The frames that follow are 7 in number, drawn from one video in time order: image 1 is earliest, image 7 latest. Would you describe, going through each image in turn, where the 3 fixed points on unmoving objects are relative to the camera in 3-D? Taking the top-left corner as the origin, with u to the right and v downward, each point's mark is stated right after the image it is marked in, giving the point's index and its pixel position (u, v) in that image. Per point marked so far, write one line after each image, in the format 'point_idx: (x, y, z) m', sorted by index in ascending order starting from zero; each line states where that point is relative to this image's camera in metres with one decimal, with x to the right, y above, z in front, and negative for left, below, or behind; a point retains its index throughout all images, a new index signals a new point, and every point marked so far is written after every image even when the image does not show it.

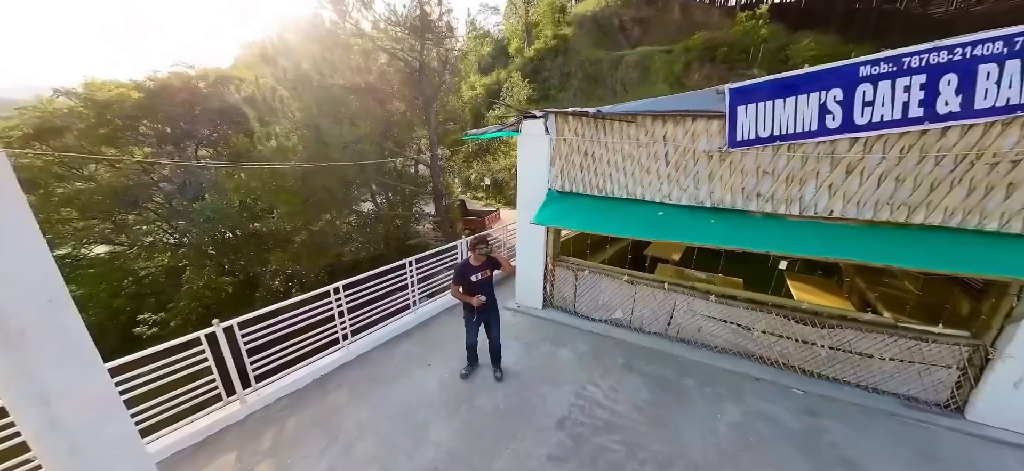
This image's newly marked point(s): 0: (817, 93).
0: (+2.6, +1.3, +3.2) m
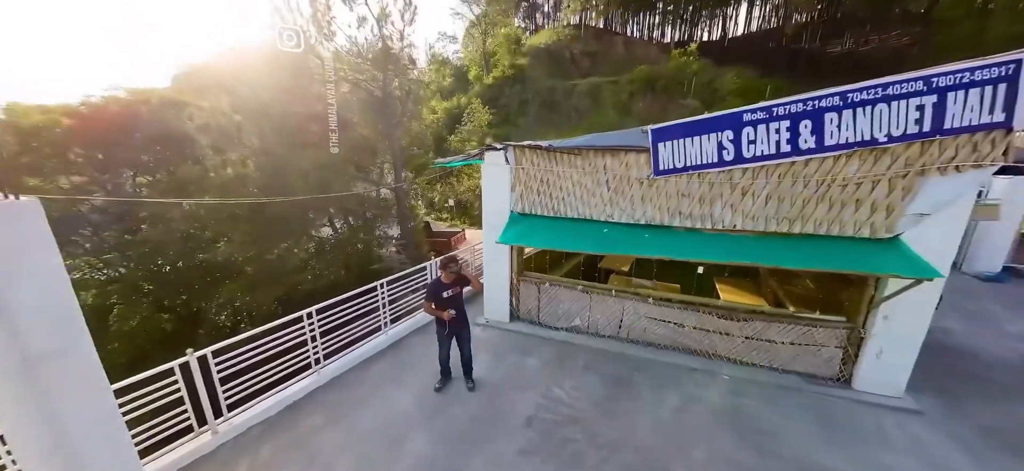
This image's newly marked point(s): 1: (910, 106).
0: (+2.2, +1.1, +3.9) m
1: (+3.6, +1.2, +3.3) m
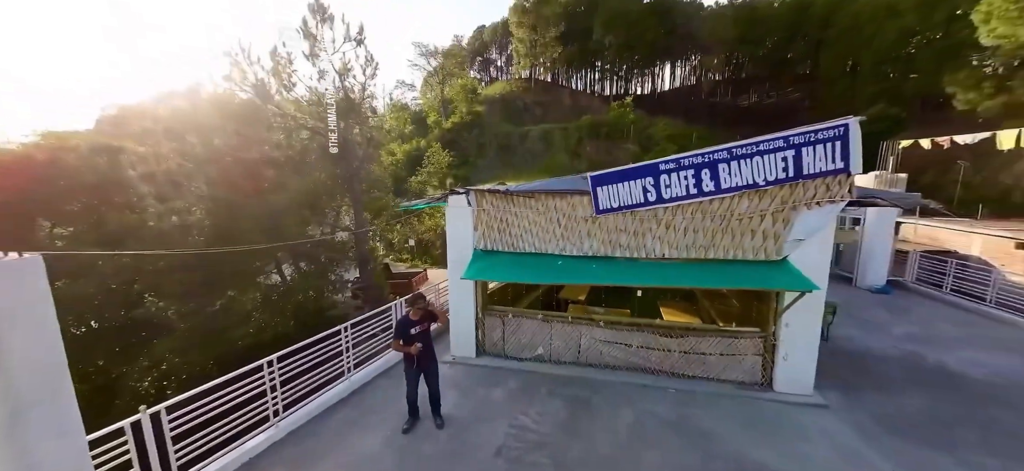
0: (+1.7, +0.8, +4.7) m
1: (+3.2, +0.9, +4.2) m
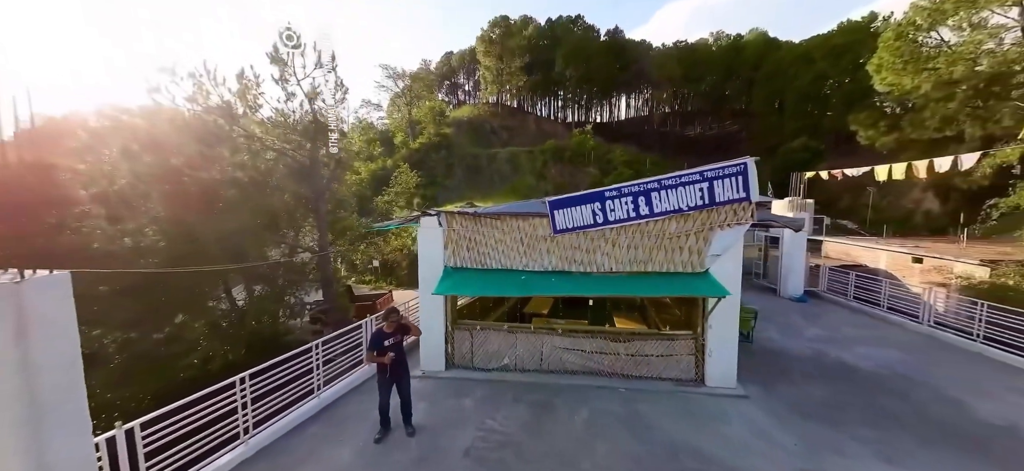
0: (+1.2, +0.5, +5.5) m
1: (+2.7, +0.7, +5.1) m
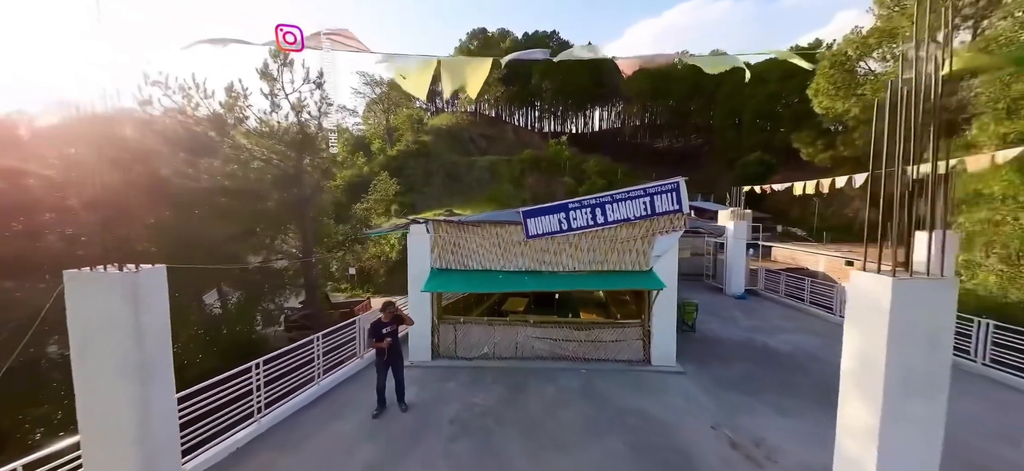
0: (+0.8, +0.4, +6.6) m
1: (+2.3, +0.6, +6.3) m
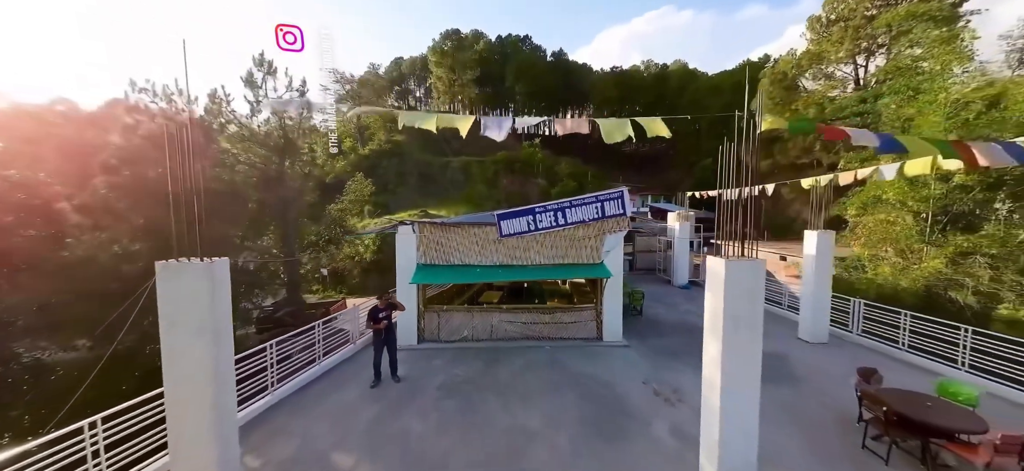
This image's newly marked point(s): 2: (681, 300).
0: (+0.3, +0.4, +7.9) m
1: (+1.8, +0.6, +7.7) m
2: (+5.9, -2.3, +11.9) m
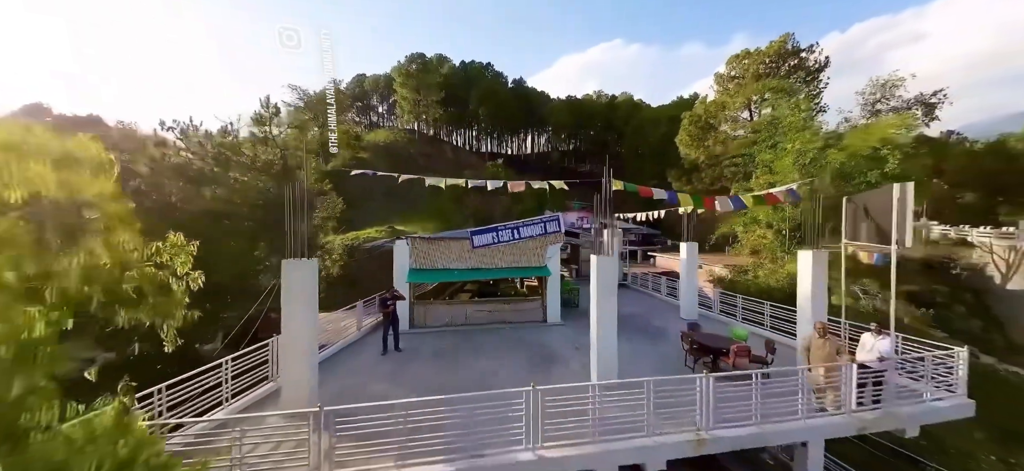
0: (-0.7, +0.1, +11.1) m
1: (+0.8, +0.3, +11.2) m
2: (+4.5, -2.8, +15.6) m
